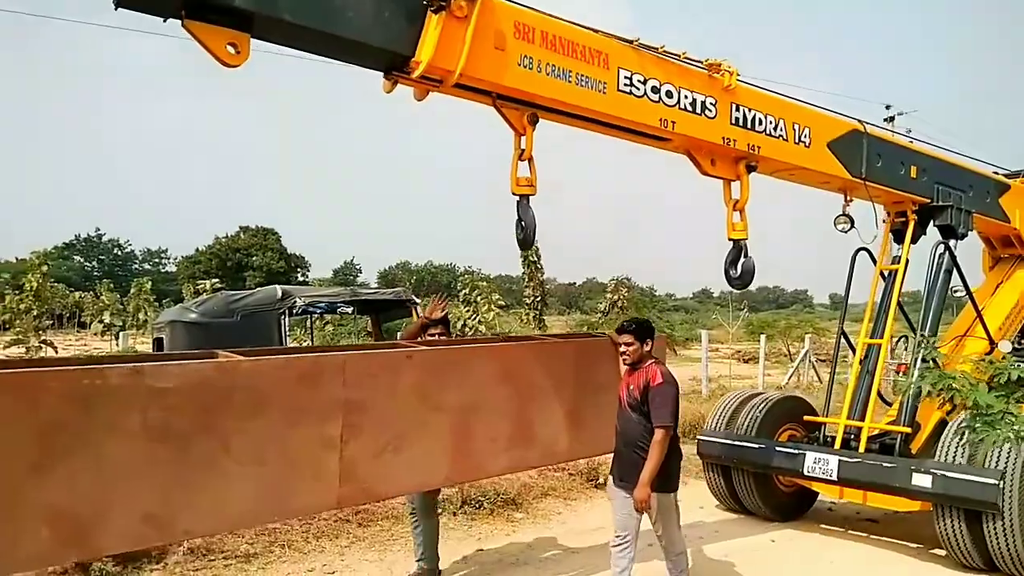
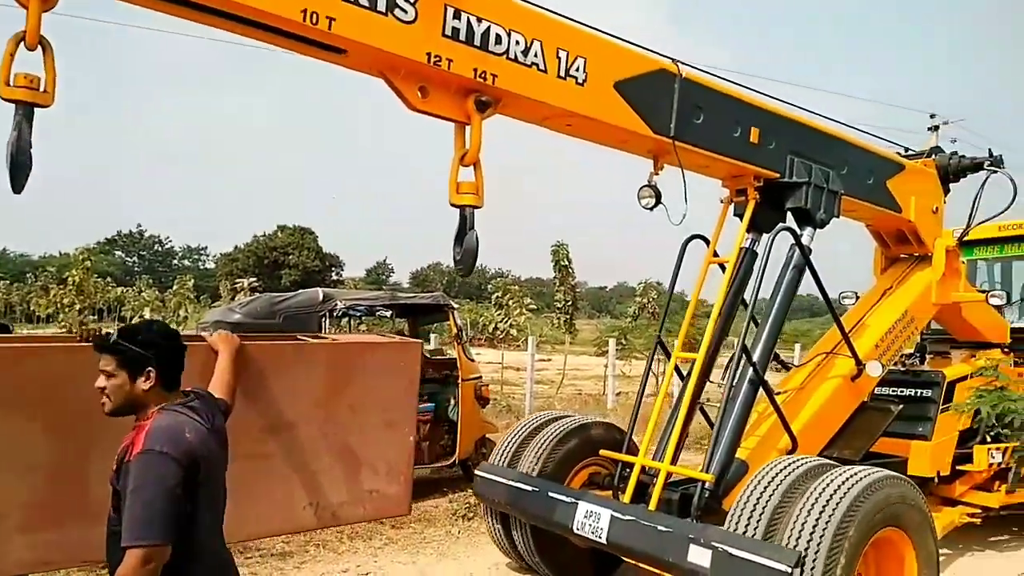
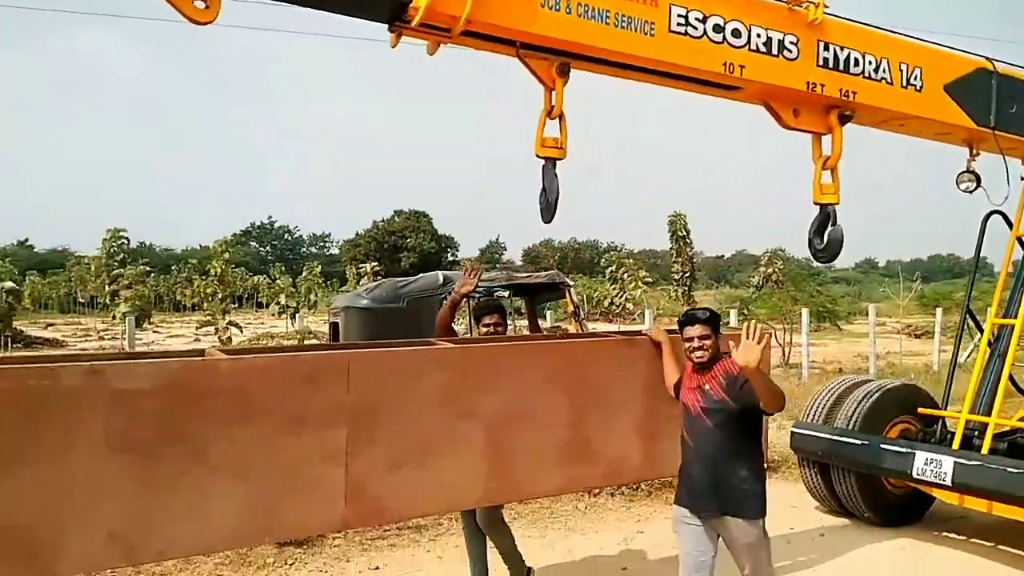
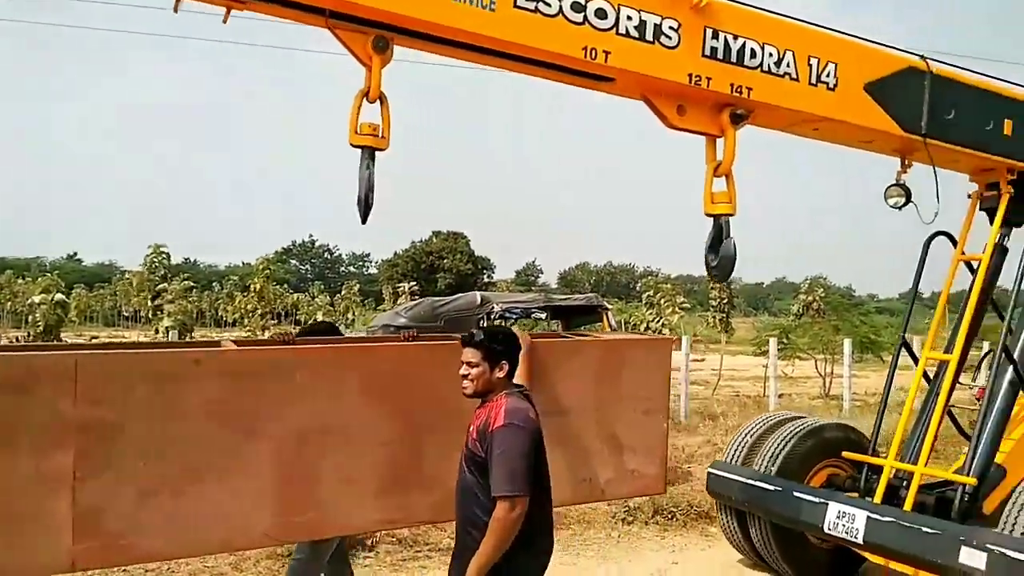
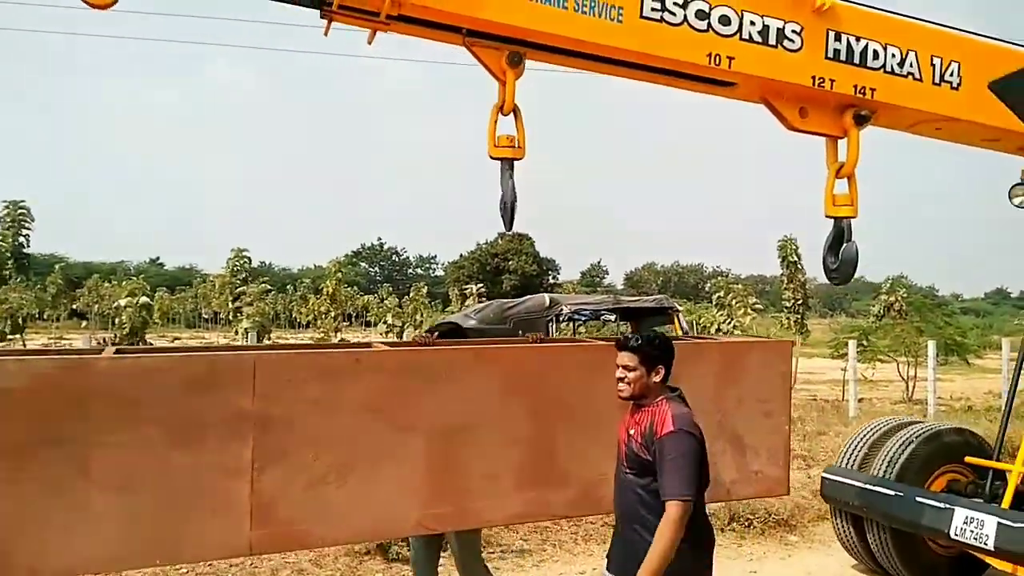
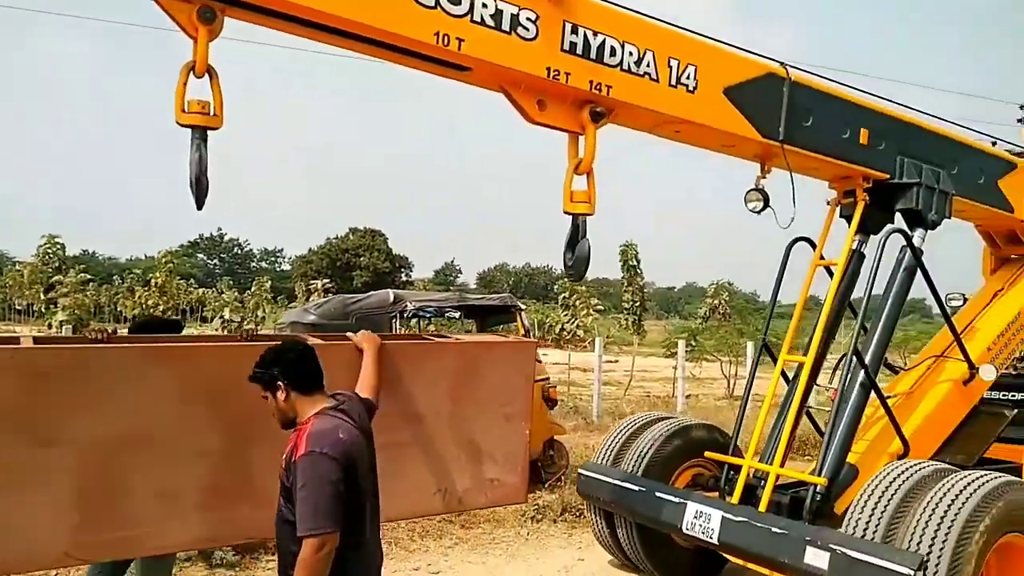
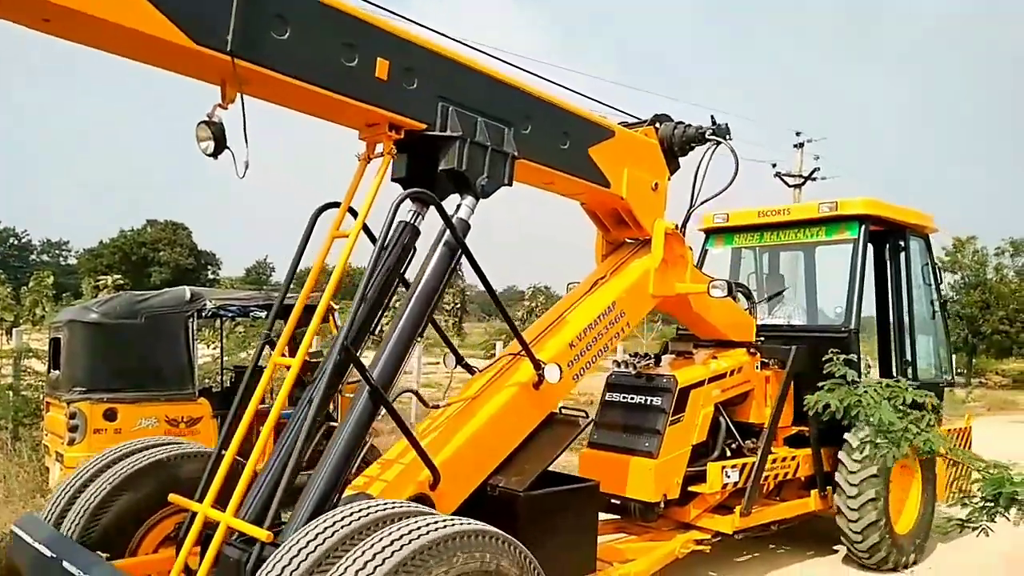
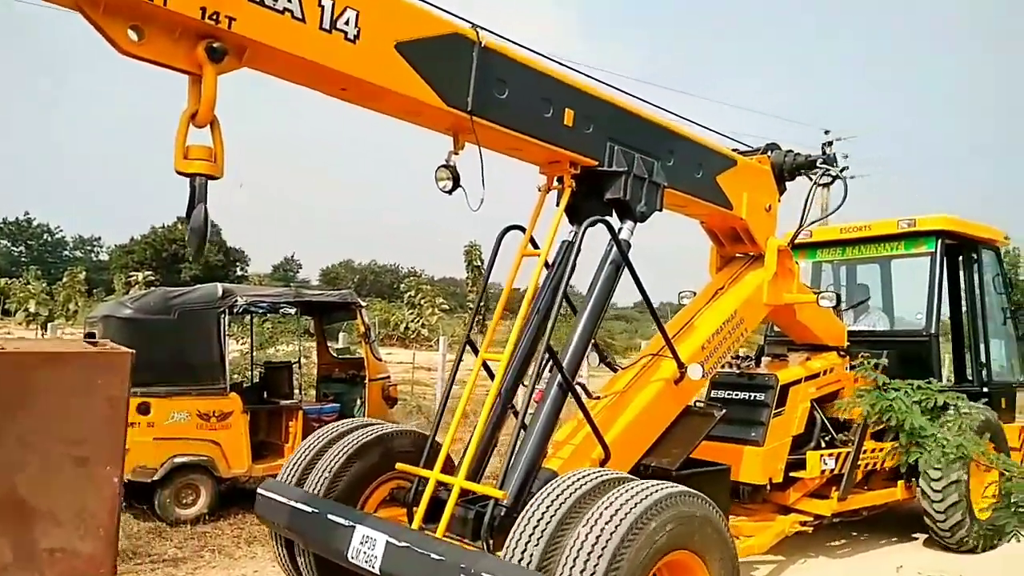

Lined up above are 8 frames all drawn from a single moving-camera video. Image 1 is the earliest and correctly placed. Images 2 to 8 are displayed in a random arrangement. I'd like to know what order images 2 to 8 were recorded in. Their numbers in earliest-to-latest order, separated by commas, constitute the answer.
3, 5, 4, 6, 2, 8, 7
